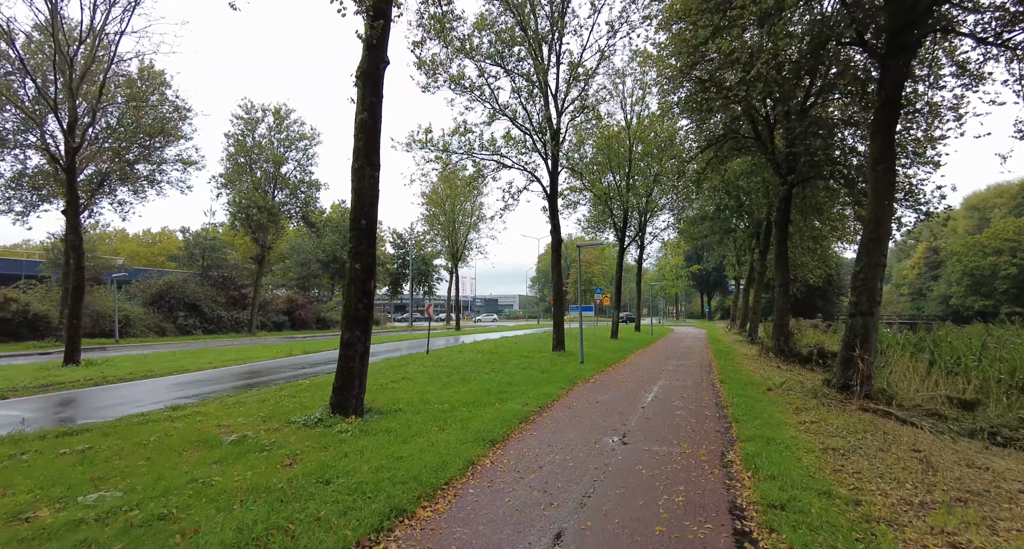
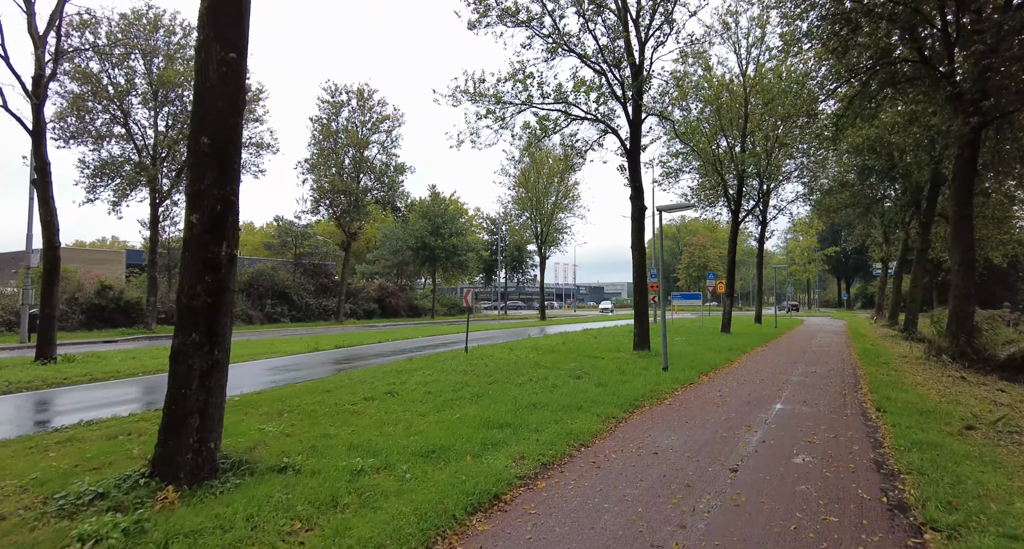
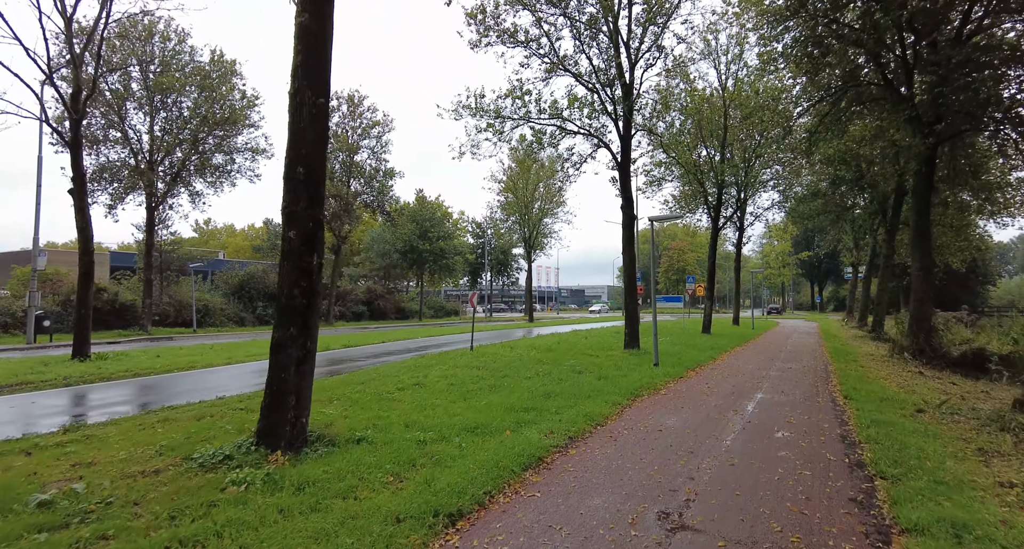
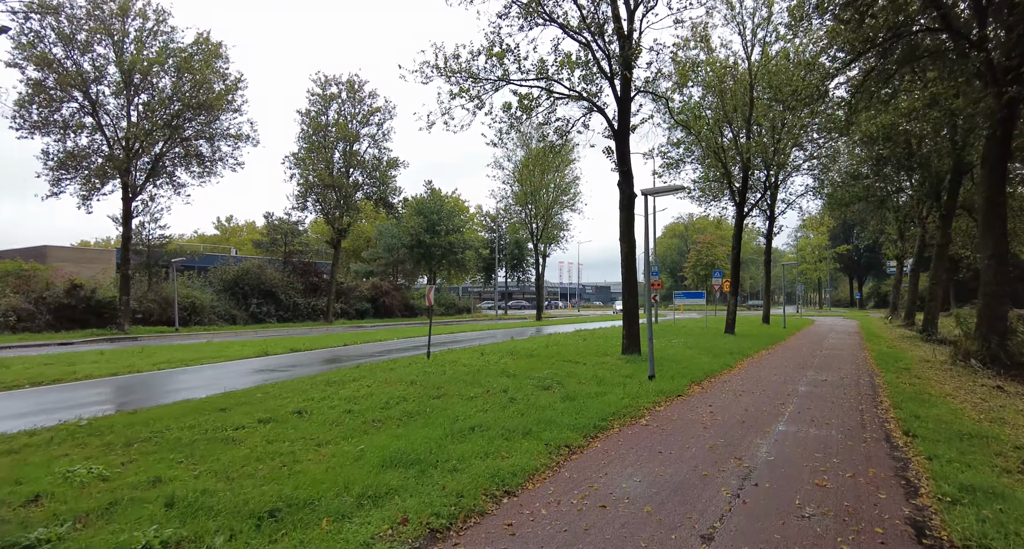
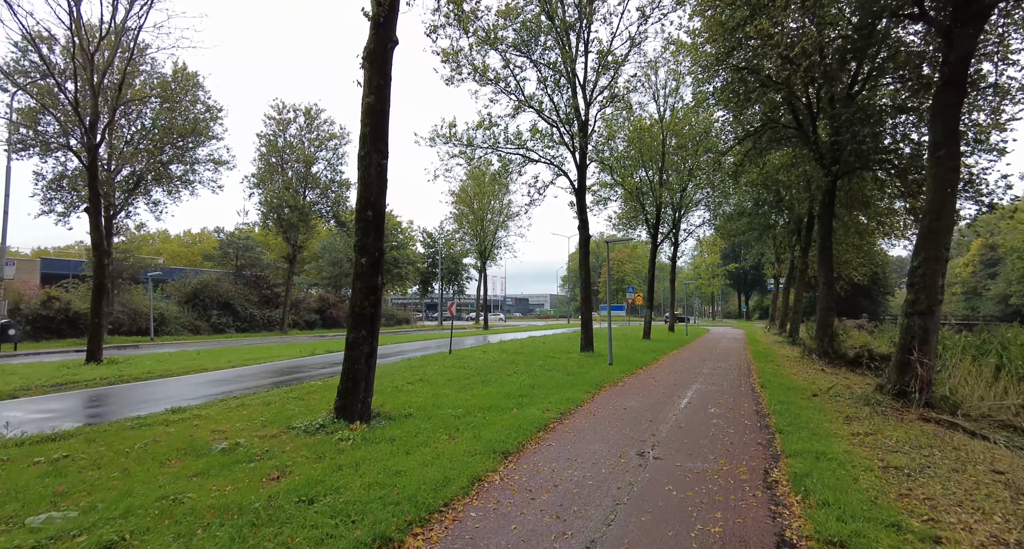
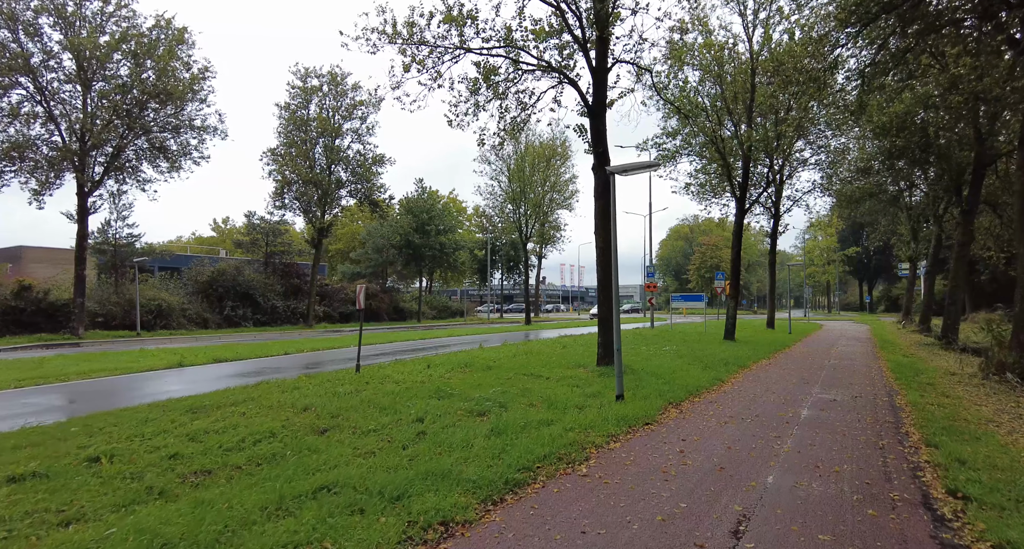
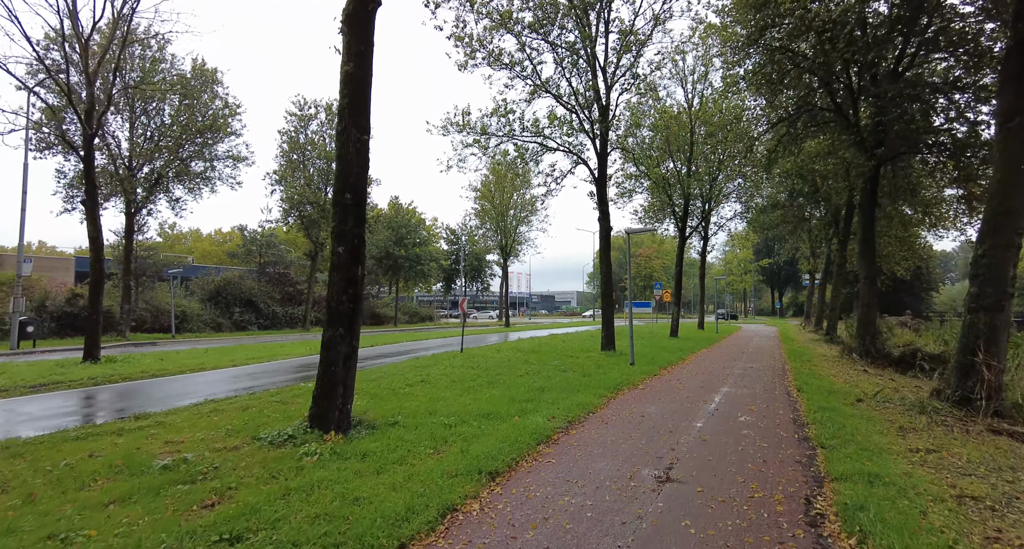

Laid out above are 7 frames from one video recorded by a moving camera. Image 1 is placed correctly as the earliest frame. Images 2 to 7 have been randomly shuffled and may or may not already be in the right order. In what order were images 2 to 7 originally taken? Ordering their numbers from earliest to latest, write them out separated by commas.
5, 7, 3, 2, 4, 6
